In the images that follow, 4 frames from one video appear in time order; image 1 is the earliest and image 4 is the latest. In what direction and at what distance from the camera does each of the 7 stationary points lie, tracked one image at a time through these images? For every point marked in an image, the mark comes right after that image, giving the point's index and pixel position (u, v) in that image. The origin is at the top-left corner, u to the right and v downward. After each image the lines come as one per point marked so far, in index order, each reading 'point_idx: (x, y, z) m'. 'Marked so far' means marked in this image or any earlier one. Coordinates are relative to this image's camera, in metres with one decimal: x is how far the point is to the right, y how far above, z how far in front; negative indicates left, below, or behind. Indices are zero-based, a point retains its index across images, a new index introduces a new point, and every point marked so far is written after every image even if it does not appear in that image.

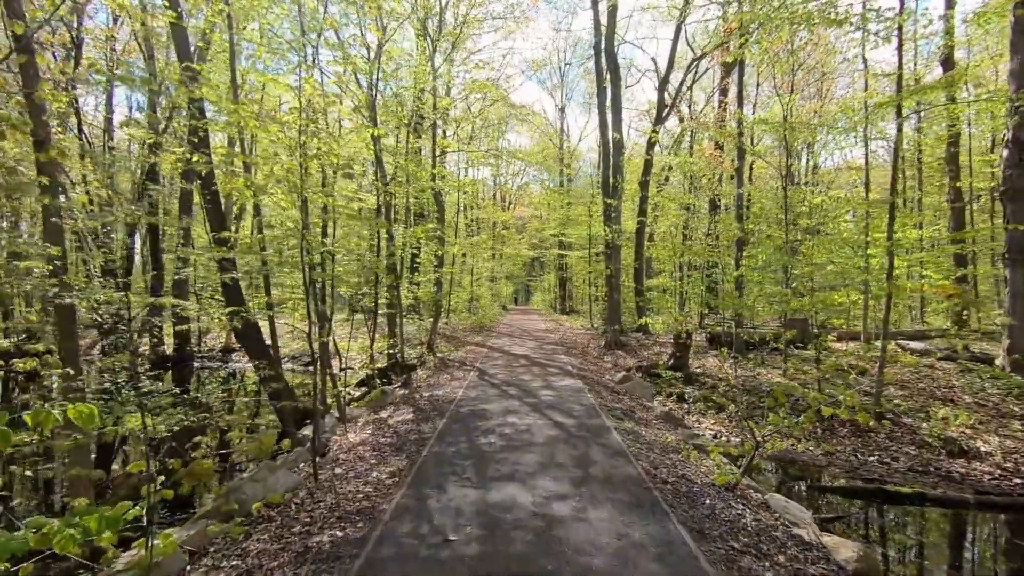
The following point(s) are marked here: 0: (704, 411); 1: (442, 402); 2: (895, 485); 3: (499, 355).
0: (+2.7, -1.7, +7.9) m
1: (-0.8, -1.3, +6.5) m
2: (+3.8, -2.0, +5.5) m
3: (-0.3, -1.4, +11.6) m
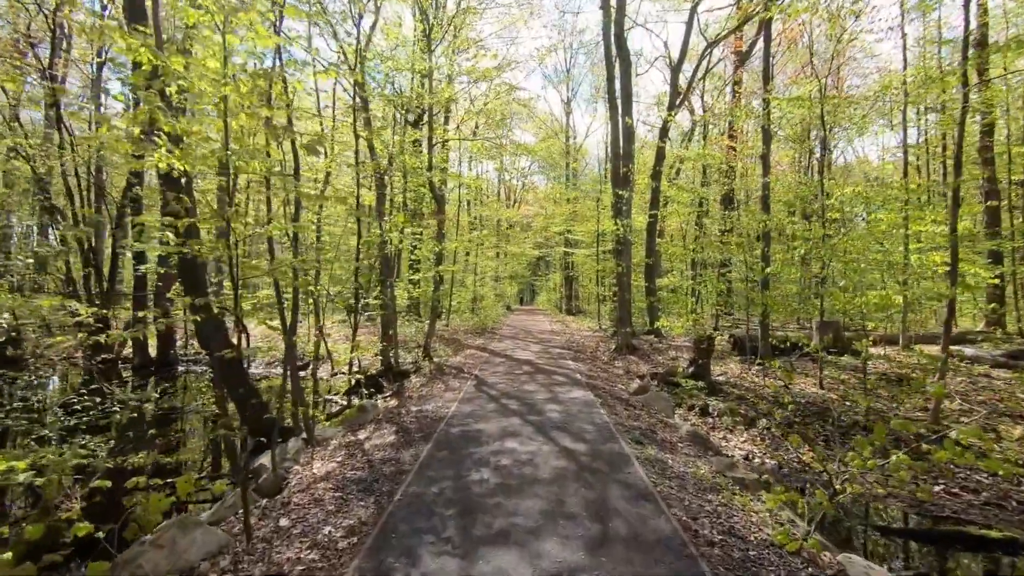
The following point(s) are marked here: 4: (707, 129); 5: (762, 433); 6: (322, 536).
0: (+2.7, -1.7, +6.9) m
1: (-0.8, -1.3, +5.6) m
2: (+3.8, -1.9, +4.6) m
3: (-0.2, -1.4, +10.7) m
4: (+6.9, +5.6, +19.6) m
5: (+3.0, -1.8, +6.7) m
6: (-1.0, -1.3, +2.9) m
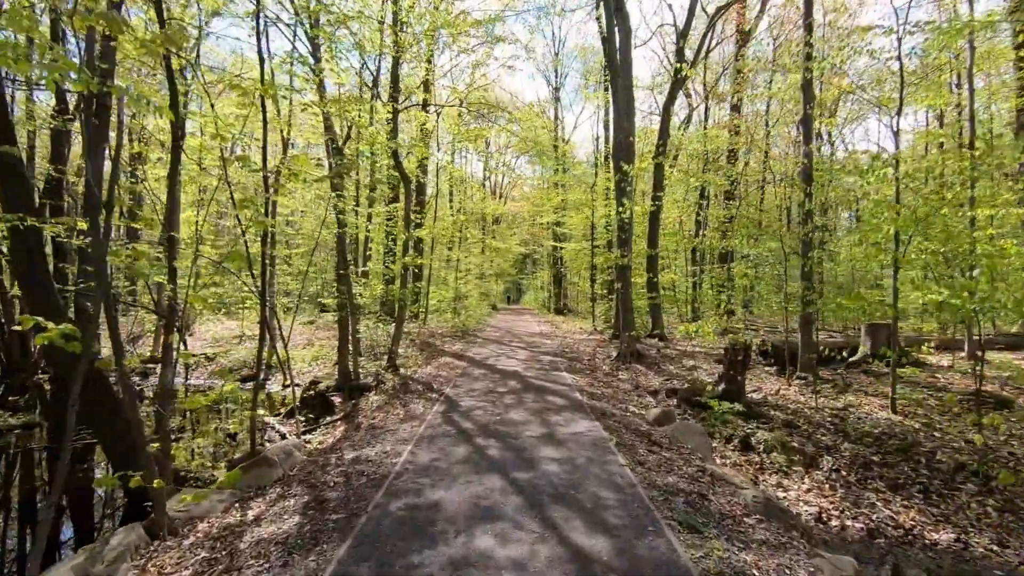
0: (+2.5, -1.7, +5.1) m
1: (-1.0, -1.3, +3.7) m
2: (+3.7, -1.9, +2.8) m
3: (-0.5, -1.3, +8.8) m
4: (+6.4, +5.7, +17.9) m
5: (+2.8, -1.7, +4.9) m
6: (-1.1, -1.3, +1.1) m
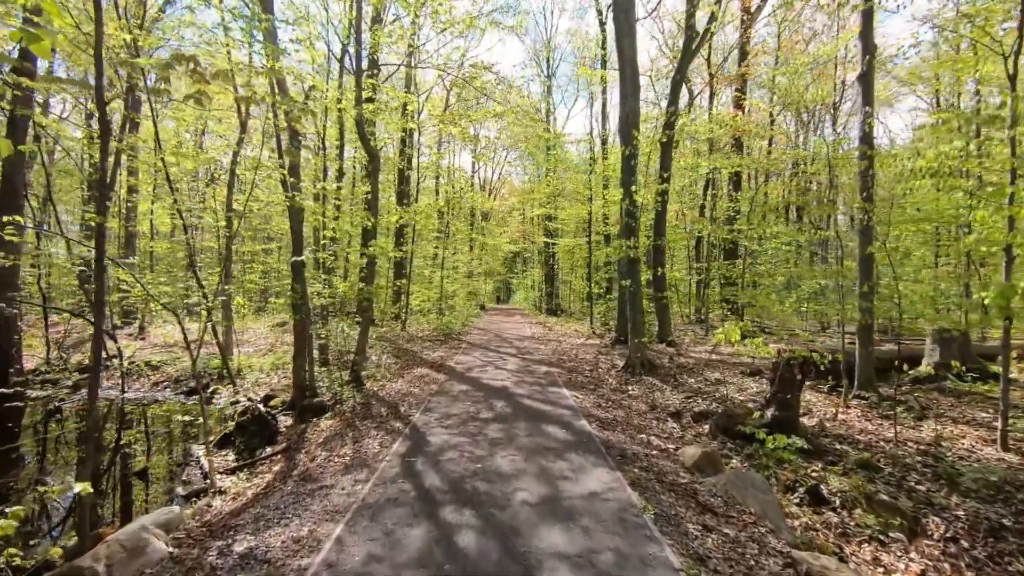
0: (+2.4, -1.6, +3.6) m
1: (-1.0, -1.2, +2.1) m
2: (+3.6, -1.9, +1.3) m
3: (-0.6, -1.3, +7.3) m
4: (+6.1, +5.7, +16.5) m
5: (+2.7, -1.7, +3.4) m
6: (-1.1, -1.2, -0.5) m
